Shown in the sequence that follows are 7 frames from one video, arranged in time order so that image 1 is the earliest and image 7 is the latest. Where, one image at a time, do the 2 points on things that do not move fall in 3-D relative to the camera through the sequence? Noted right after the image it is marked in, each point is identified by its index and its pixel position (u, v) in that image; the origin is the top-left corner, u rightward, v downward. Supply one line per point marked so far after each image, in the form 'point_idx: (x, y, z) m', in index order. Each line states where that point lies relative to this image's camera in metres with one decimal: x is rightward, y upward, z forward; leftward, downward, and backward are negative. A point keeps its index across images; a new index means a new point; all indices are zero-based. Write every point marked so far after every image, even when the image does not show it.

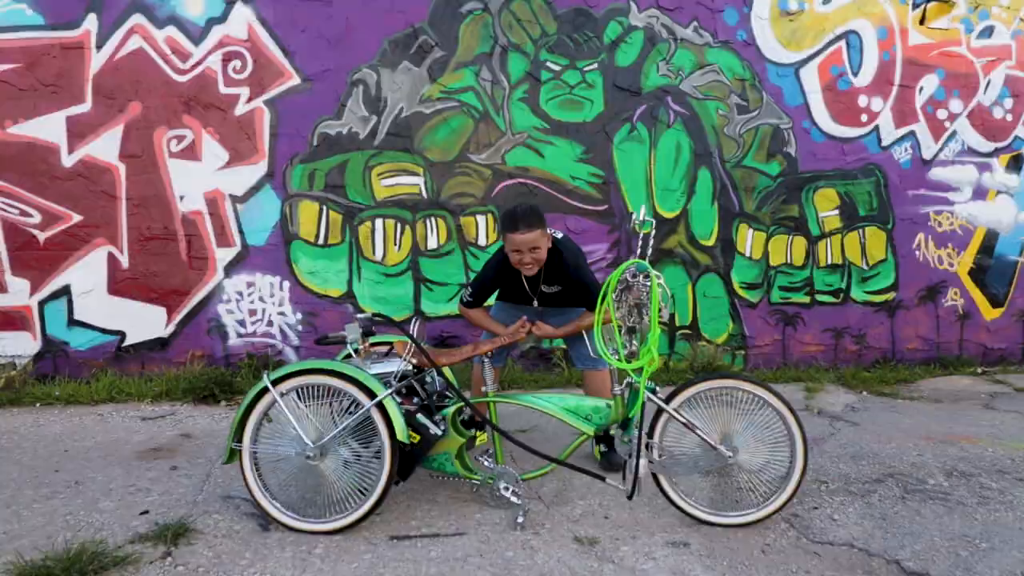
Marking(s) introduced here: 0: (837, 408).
0: (+2.0, -0.8, +4.4) m
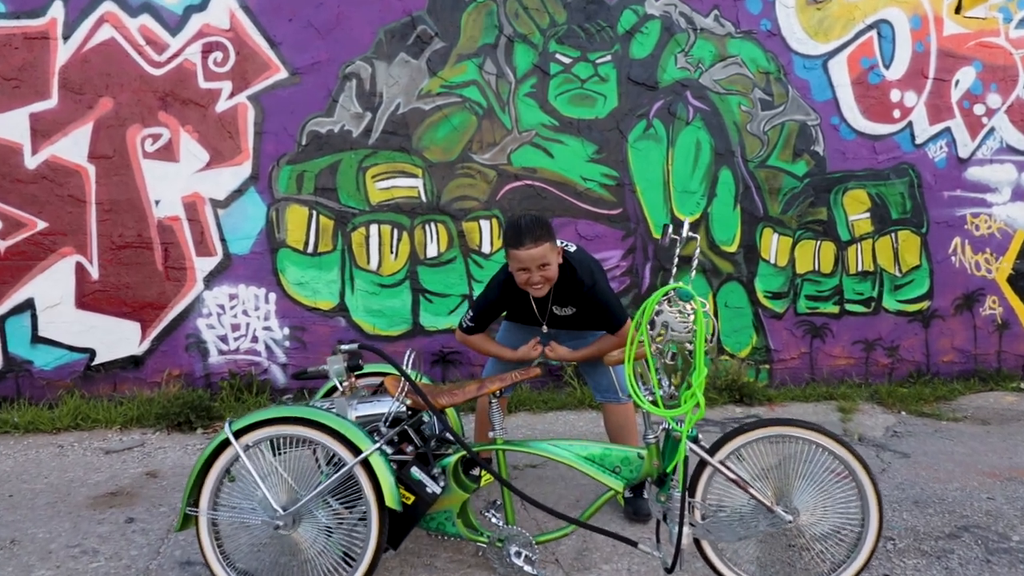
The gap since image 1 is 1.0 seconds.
0: (+2.1, -0.8, +4.0) m
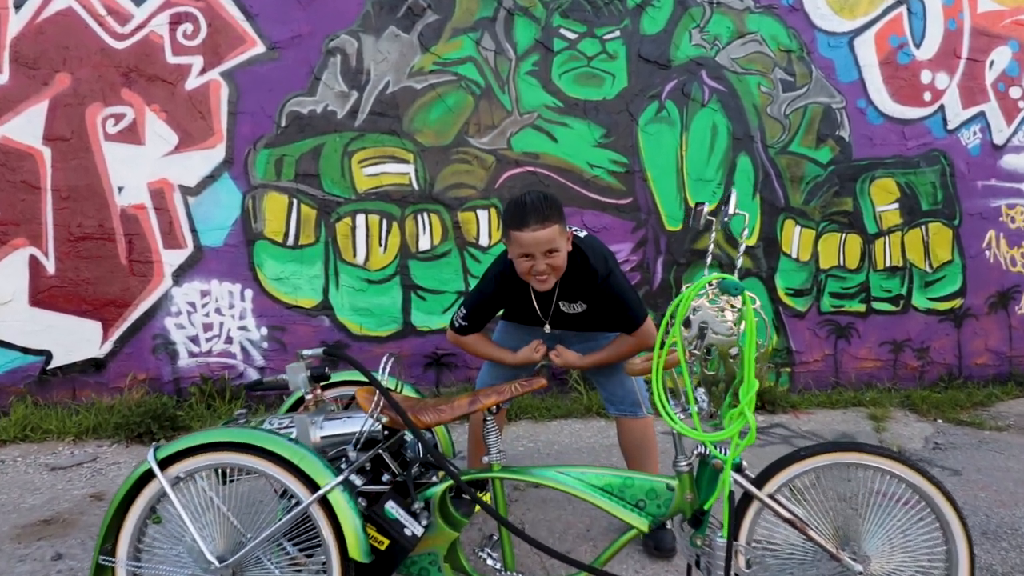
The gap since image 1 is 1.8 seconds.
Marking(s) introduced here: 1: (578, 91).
0: (+2.1, -0.8, +3.6) m
1: (+0.4, +1.2, +4.3) m
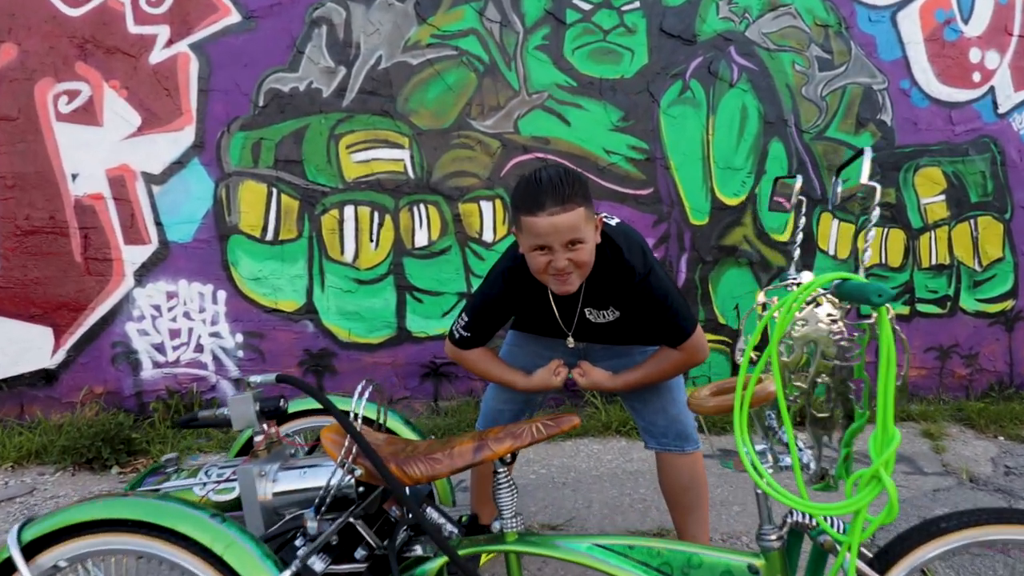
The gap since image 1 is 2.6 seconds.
0: (+2.1, -0.8, +3.1) m
1: (+0.4, +1.2, +3.9) m
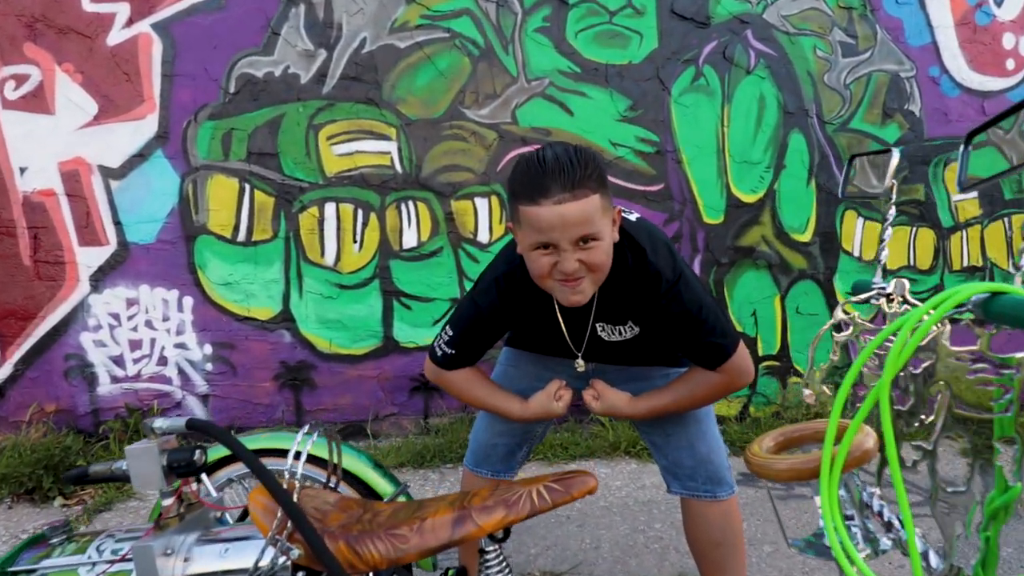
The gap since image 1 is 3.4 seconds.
0: (+2.1, -0.8, +2.8) m
1: (+0.4, +1.2, +3.5) m
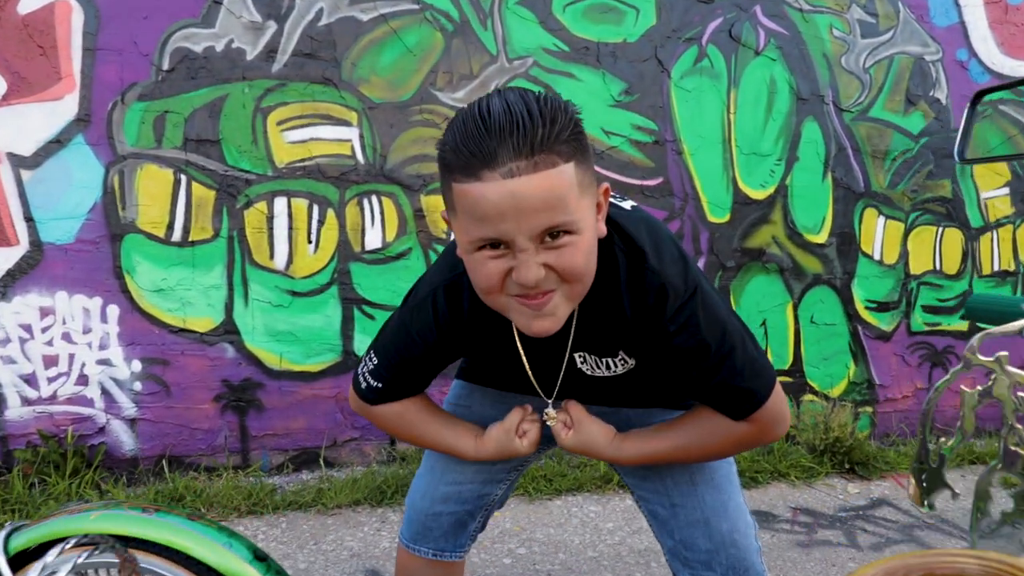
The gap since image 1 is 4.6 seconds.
0: (+2.0, -0.9, +2.4) m
1: (+0.3, +1.2, +3.1) m
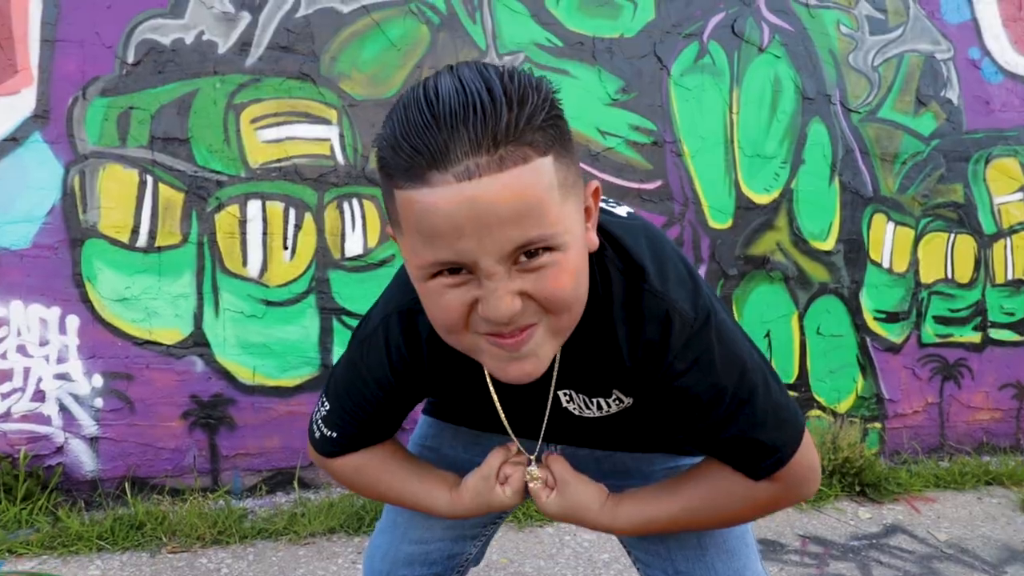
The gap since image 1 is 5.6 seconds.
0: (+2.0, -0.9, +2.2) m
1: (+0.3, +1.1, +3.0) m
